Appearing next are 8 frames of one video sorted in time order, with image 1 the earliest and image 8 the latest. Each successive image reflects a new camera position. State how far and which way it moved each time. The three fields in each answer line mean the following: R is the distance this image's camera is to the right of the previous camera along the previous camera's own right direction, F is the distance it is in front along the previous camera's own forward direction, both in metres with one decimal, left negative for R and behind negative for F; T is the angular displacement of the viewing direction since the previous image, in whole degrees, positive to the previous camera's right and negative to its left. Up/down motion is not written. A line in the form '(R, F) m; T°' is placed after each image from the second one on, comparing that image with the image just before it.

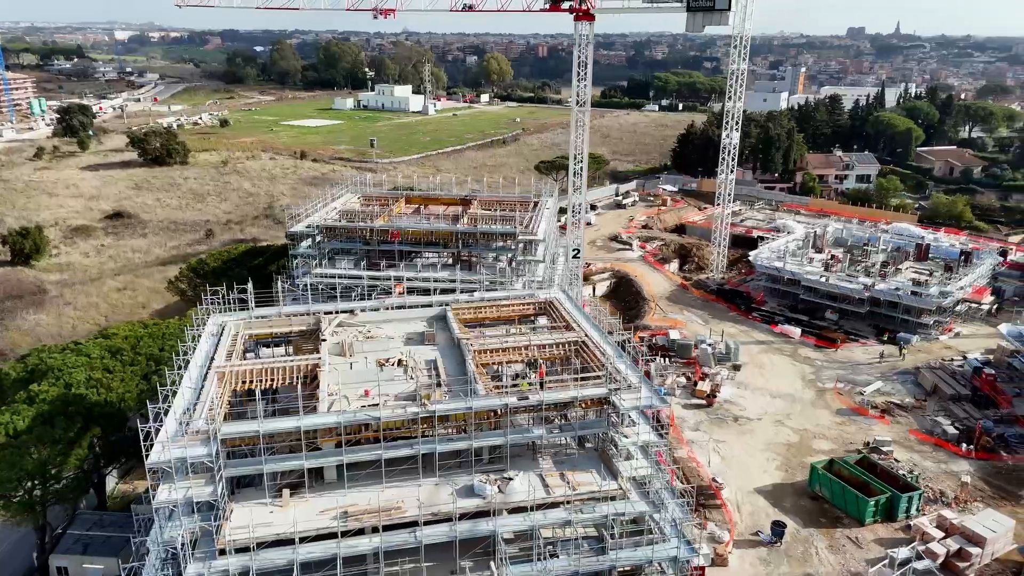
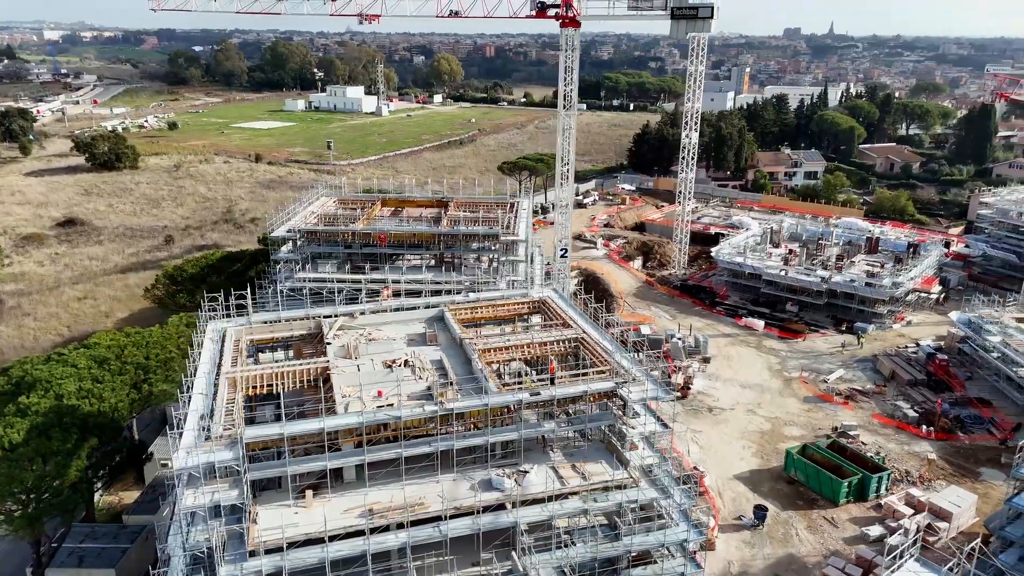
(-1.6, -0.6) m; +4°
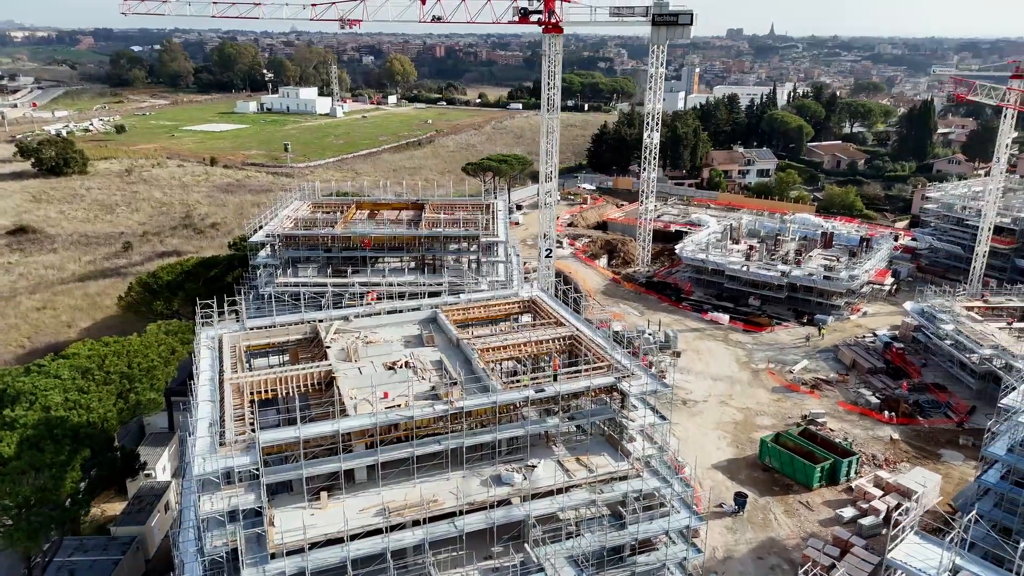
(-1.4, -0.5) m; +4°
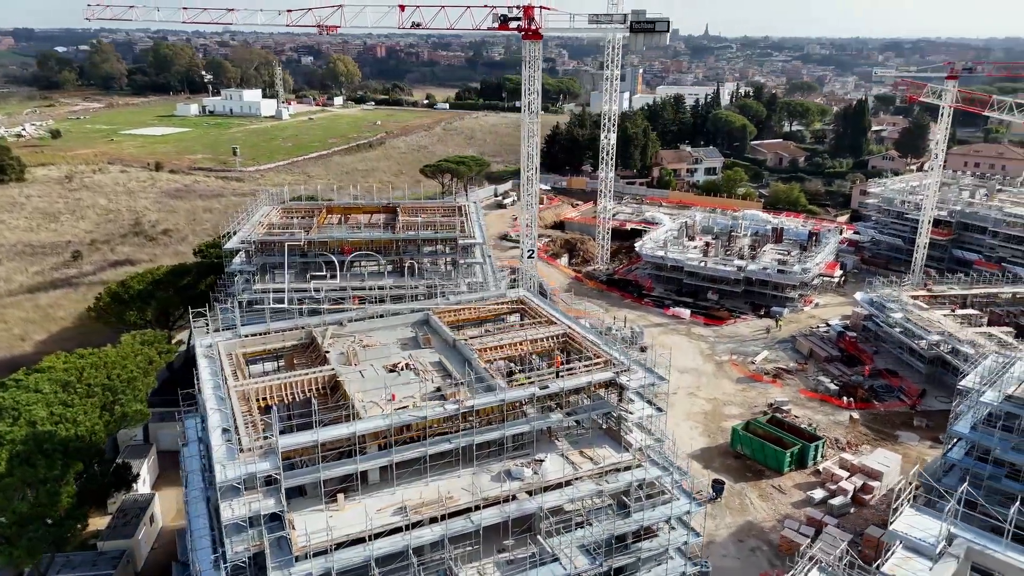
(-1.6, -0.6) m; +4°
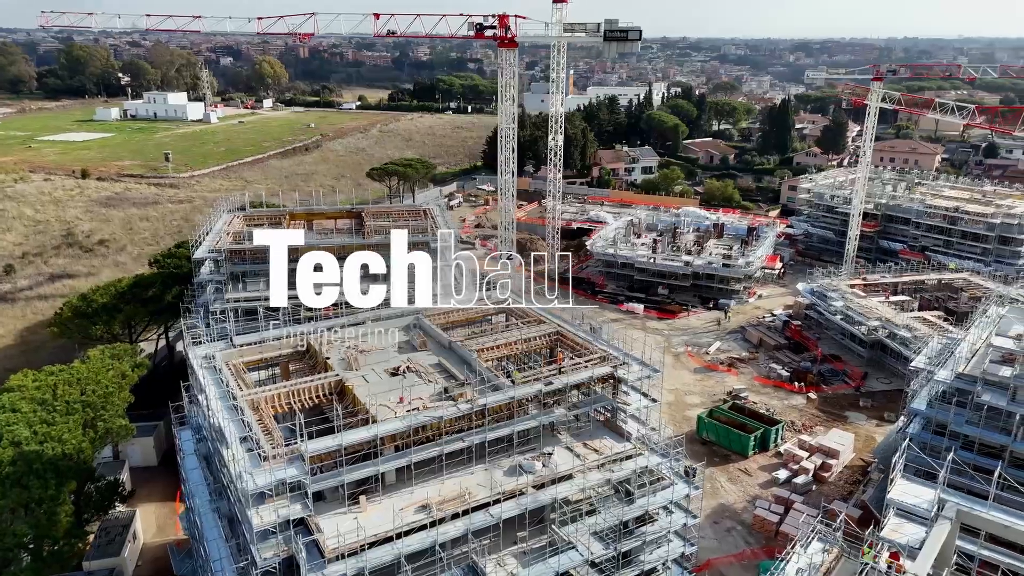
(-2.1, -0.7) m; +5°
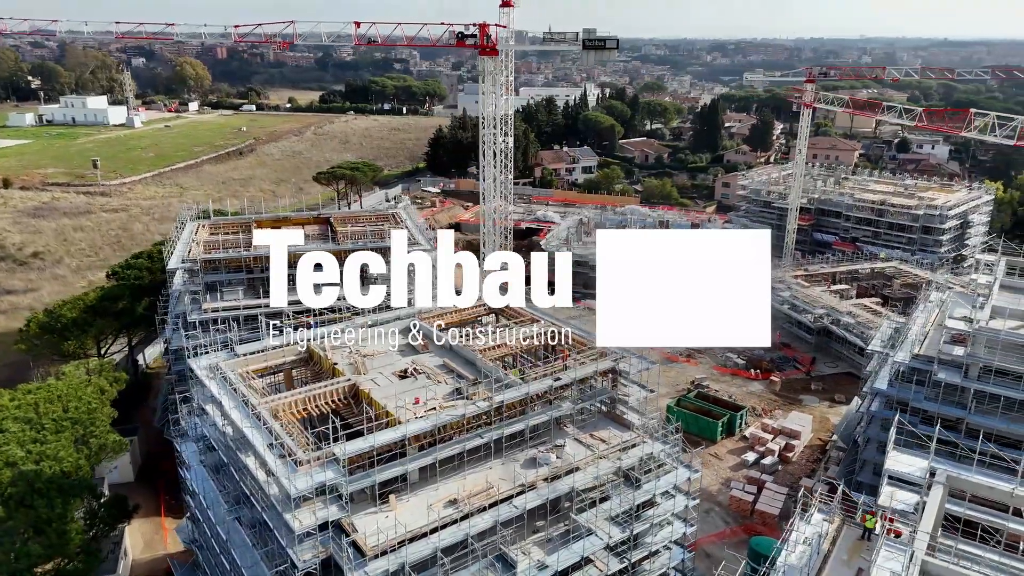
(-2.4, -0.8) m; +5°
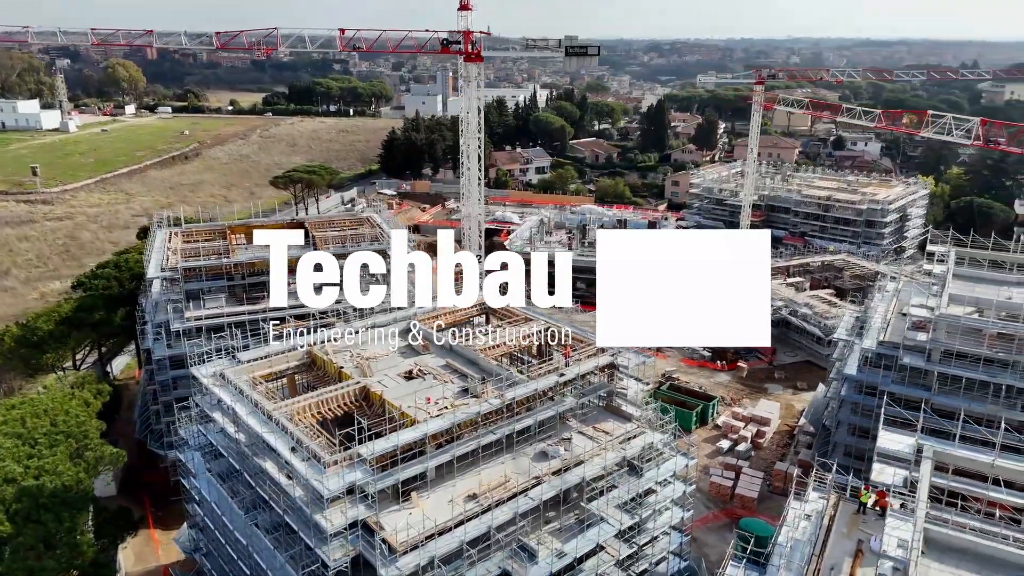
(-1.9, -0.7) m; +4°
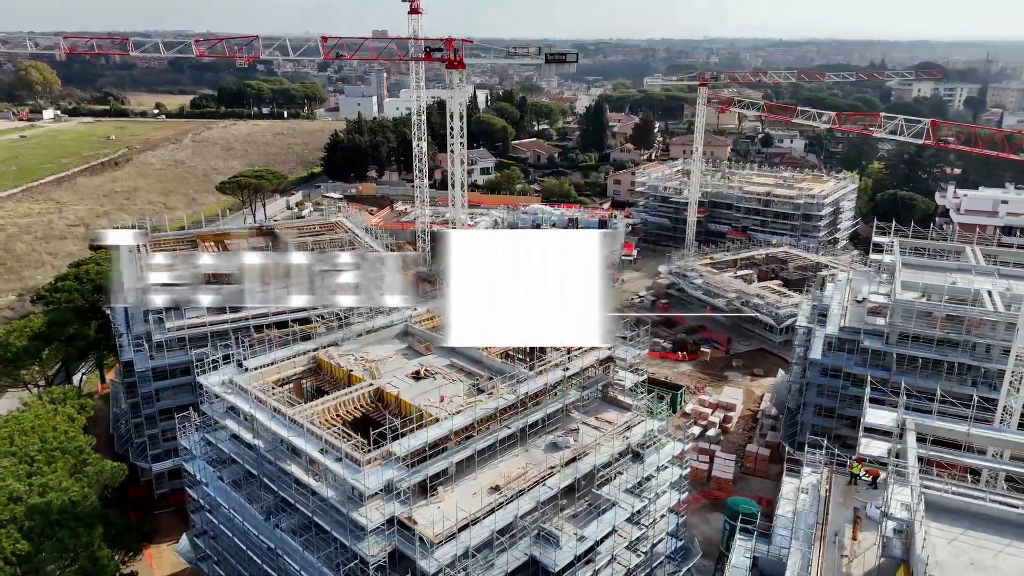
(-2.4, -0.8) m; +5°
